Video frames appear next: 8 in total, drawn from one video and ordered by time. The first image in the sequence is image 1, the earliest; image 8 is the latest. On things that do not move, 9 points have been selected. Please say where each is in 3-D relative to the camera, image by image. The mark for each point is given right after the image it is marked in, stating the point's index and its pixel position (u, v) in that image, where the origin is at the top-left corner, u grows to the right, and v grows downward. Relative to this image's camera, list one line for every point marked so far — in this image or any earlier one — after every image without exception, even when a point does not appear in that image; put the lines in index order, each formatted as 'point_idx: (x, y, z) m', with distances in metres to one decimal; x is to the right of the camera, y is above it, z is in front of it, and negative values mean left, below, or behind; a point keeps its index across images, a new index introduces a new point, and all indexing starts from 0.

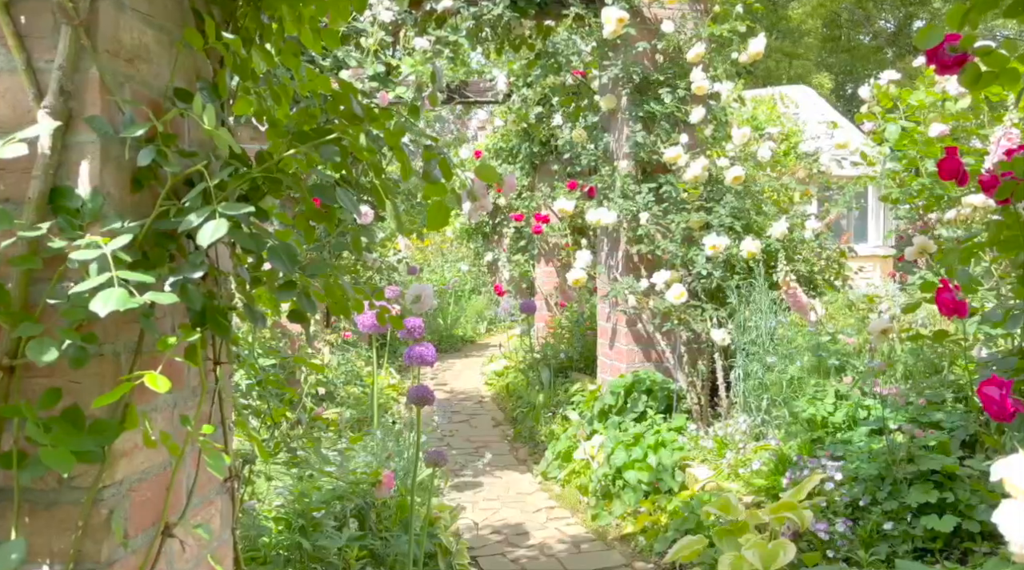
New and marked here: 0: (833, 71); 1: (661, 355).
0: (+3.9, +2.6, +11.9) m
1: (+0.7, -0.3, +4.5) m
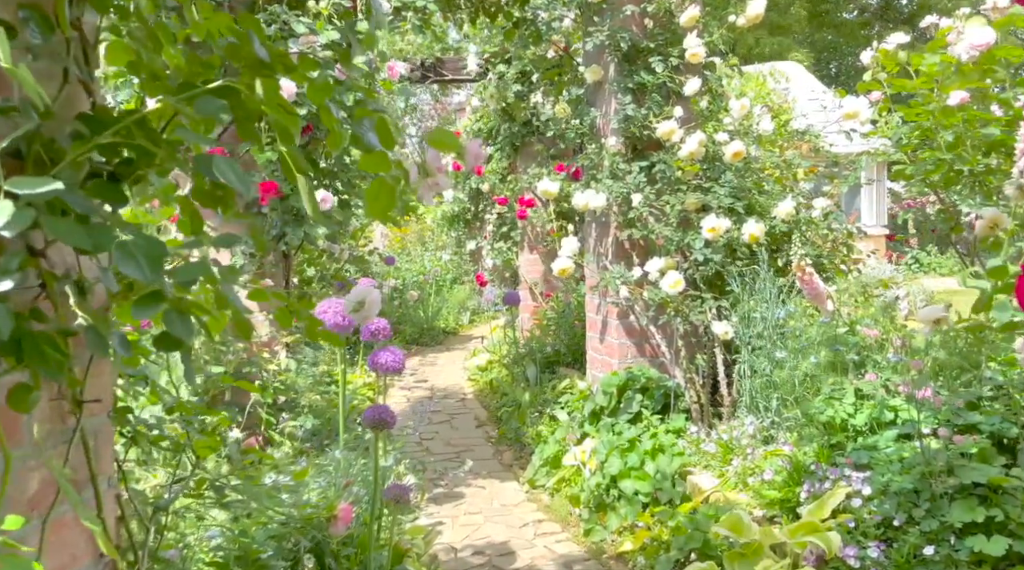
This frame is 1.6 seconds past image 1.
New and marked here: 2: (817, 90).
0: (+3.7, +2.8, +11.6) m
1: (+0.6, -0.3, +4.1) m
2: (+2.3, +1.5, +7.4) m
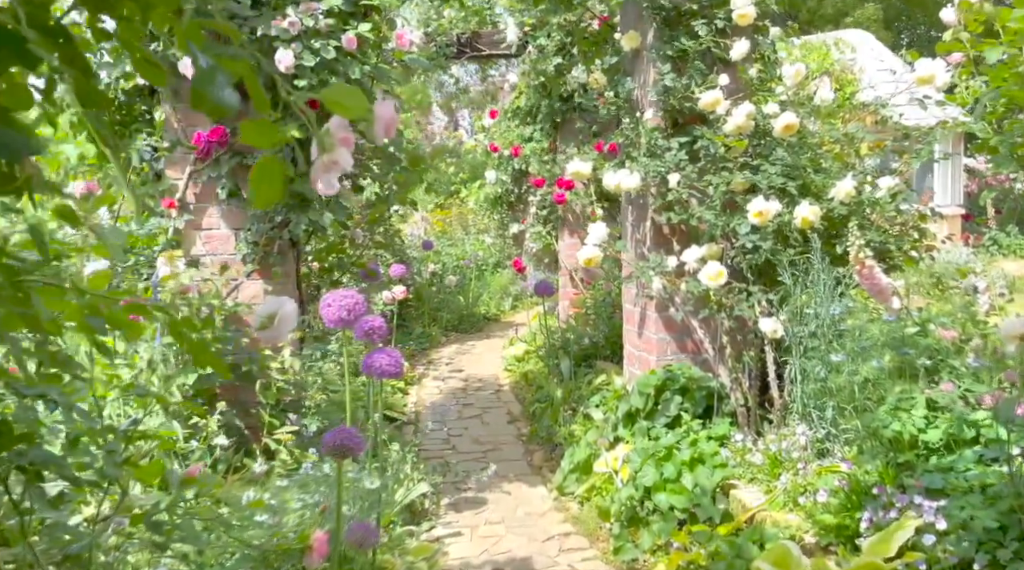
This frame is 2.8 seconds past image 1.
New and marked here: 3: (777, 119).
0: (+4.2, +3.0, +10.9) m
1: (+0.7, -0.2, +3.7) m
2: (+2.6, +1.6, +6.8) m
3: (+0.9, +0.6, +3.3) m
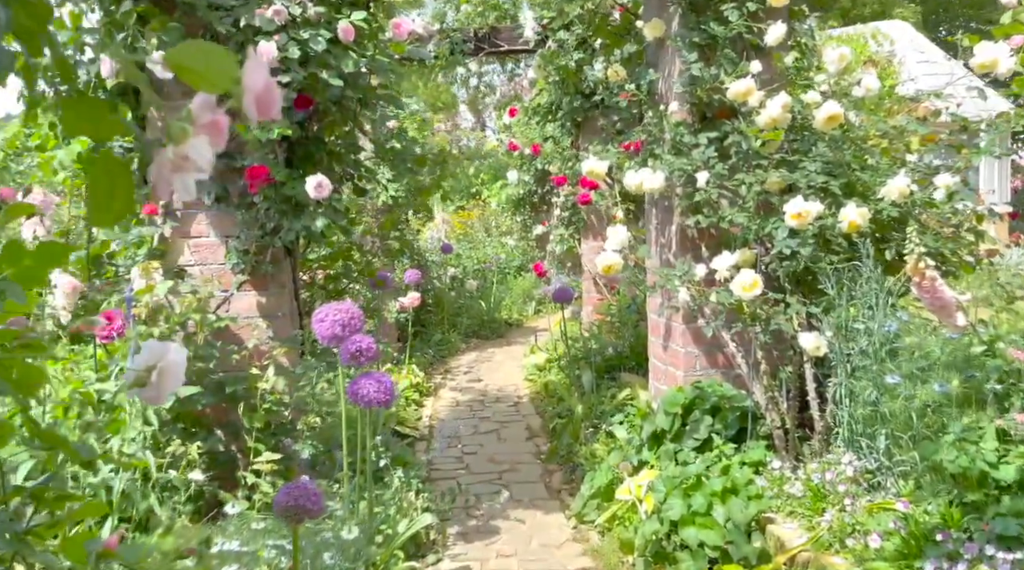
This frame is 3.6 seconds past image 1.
0: (+4.4, +3.0, +10.5) m
1: (+0.8, -0.3, +3.4) m
2: (+2.7, +1.6, +6.5) m
3: (+0.9, +0.5, +3.0) m
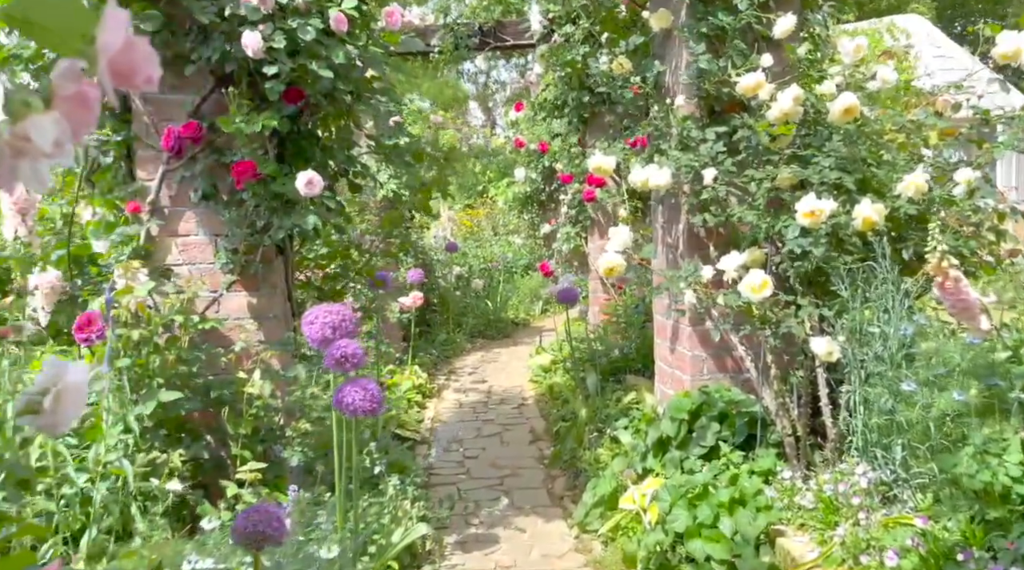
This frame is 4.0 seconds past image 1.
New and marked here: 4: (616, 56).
0: (+4.5, +3.0, +10.3) m
1: (+0.8, -0.3, +3.3) m
2: (+2.8, +1.6, +6.3) m
3: (+0.9, +0.5, +2.8) m
4: (+0.4, +0.9, +3.9) m
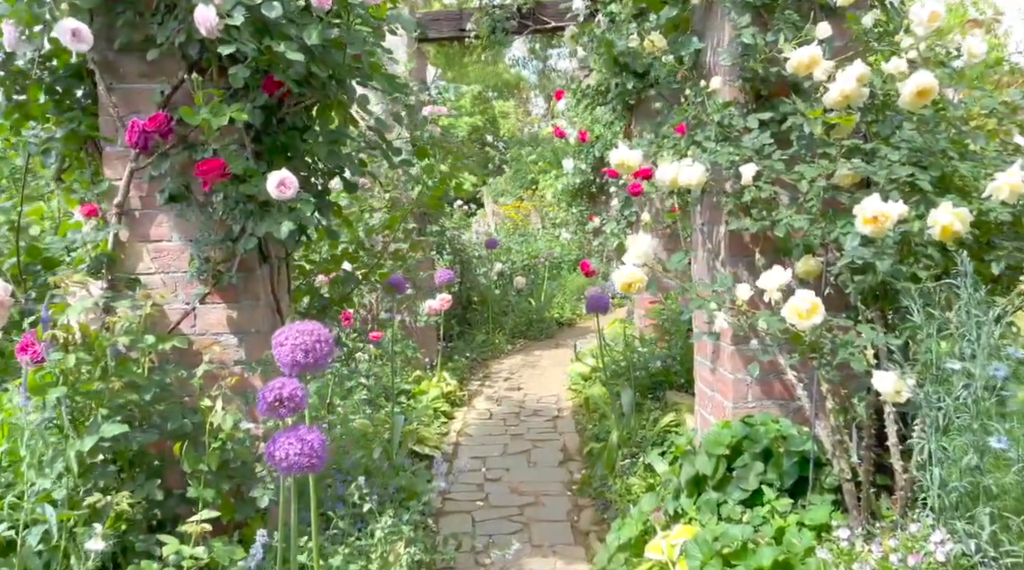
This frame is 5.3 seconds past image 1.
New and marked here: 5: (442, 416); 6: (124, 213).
0: (+5.0, +3.0, +9.6) m
1: (+0.8, -0.3, +2.8) m
2: (+3.0, +1.5, +5.7) m
3: (+0.9, +0.5, +2.3) m
4: (+0.5, +0.9, +3.5) m
5: (-0.4, -0.7, +5.1) m
6: (-1.1, +0.2, +2.8) m
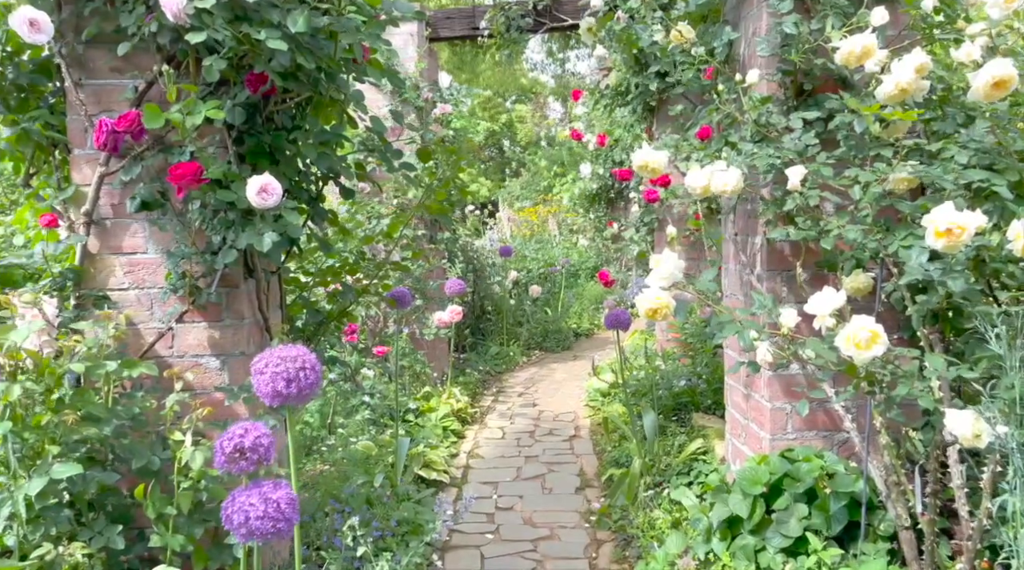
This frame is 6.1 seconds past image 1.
0: (+5.2, +2.9, +9.2) m
1: (+0.8, -0.3, +2.5) m
2: (+3.1, +1.5, +5.3) m
3: (+1.0, +0.4, +2.0) m
4: (+0.5, +0.8, +3.2) m
5: (-0.3, -0.7, +4.8) m
6: (-1.1, +0.2, +2.5) m
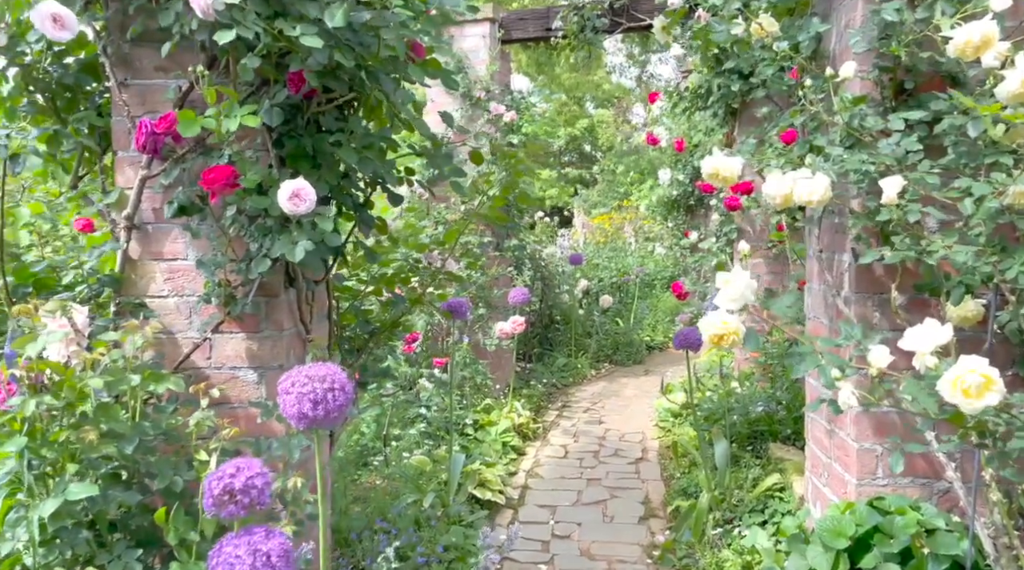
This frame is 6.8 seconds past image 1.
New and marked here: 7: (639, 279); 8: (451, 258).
0: (+5.9, +2.7, +8.6) m
1: (+0.9, -0.4, +2.2) m
2: (+3.5, +1.3, +4.8) m
3: (+1.1, +0.4, +1.7) m
4: (+0.7, +0.8, +2.9) m
5: (0.0, -0.8, +4.6) m
6: (-0.9, +0.2, +2.4) m
7: (+1.0, 0.0, +7.9) m
8: (-0.2, +0.1, +3.5) m
